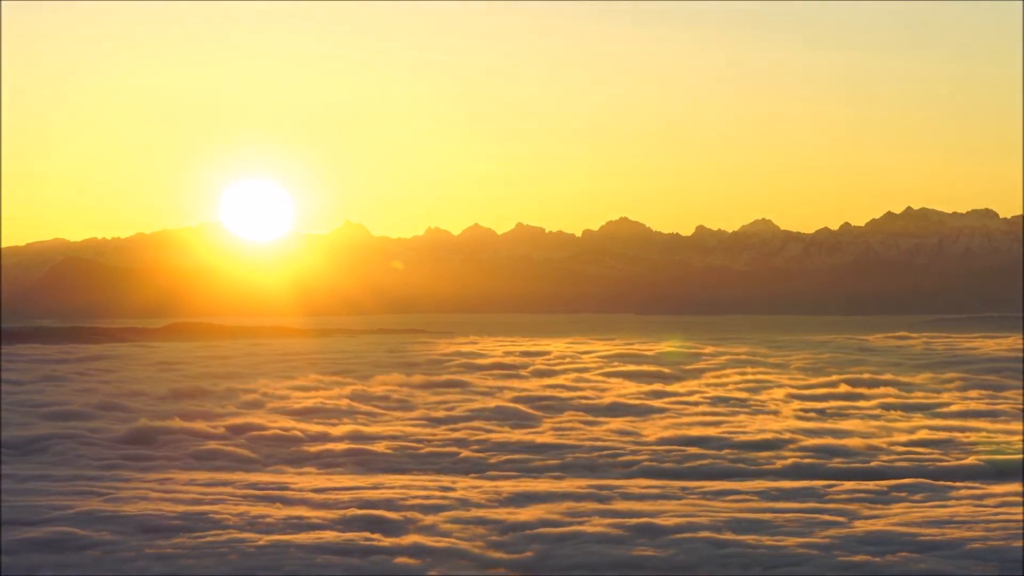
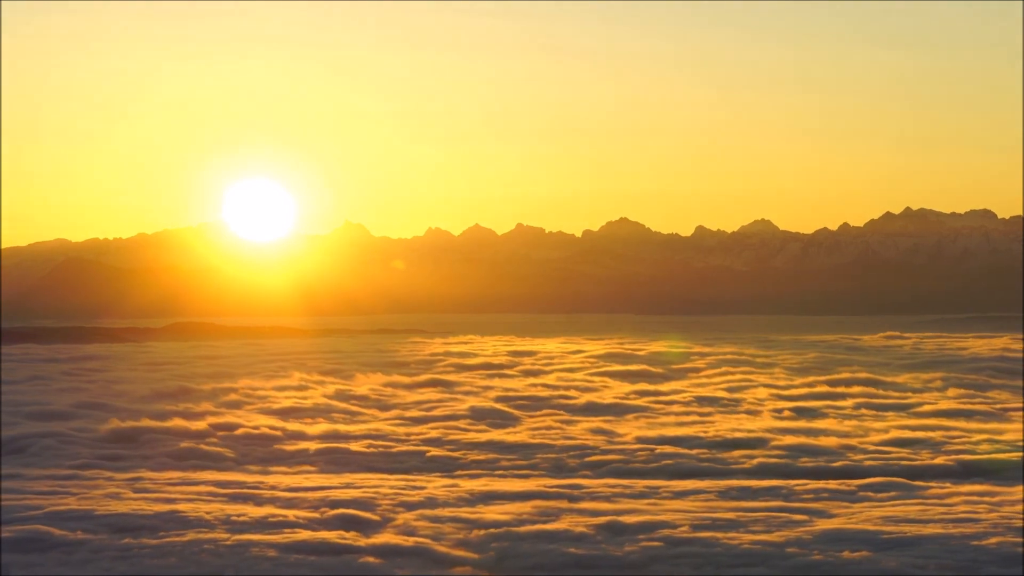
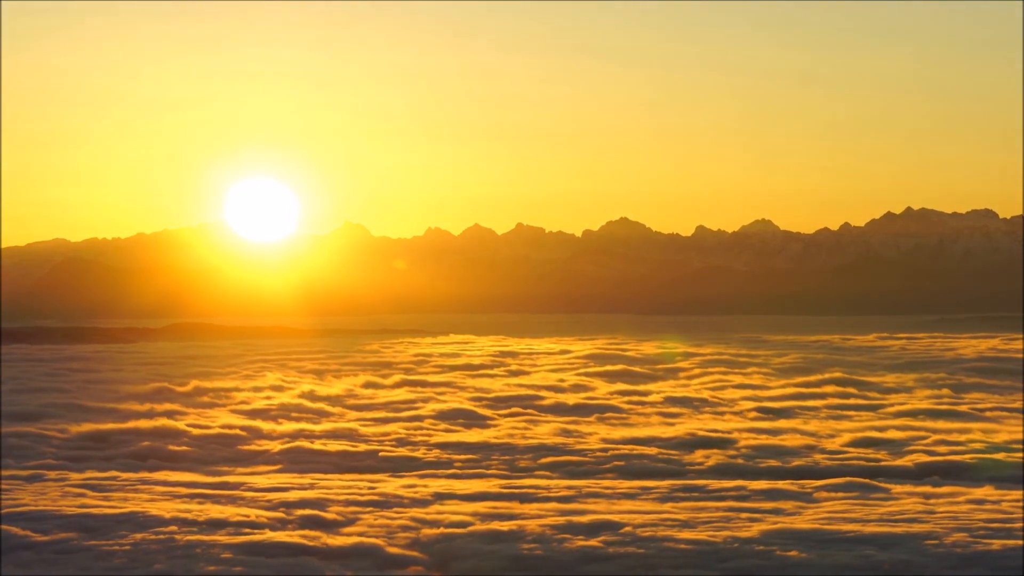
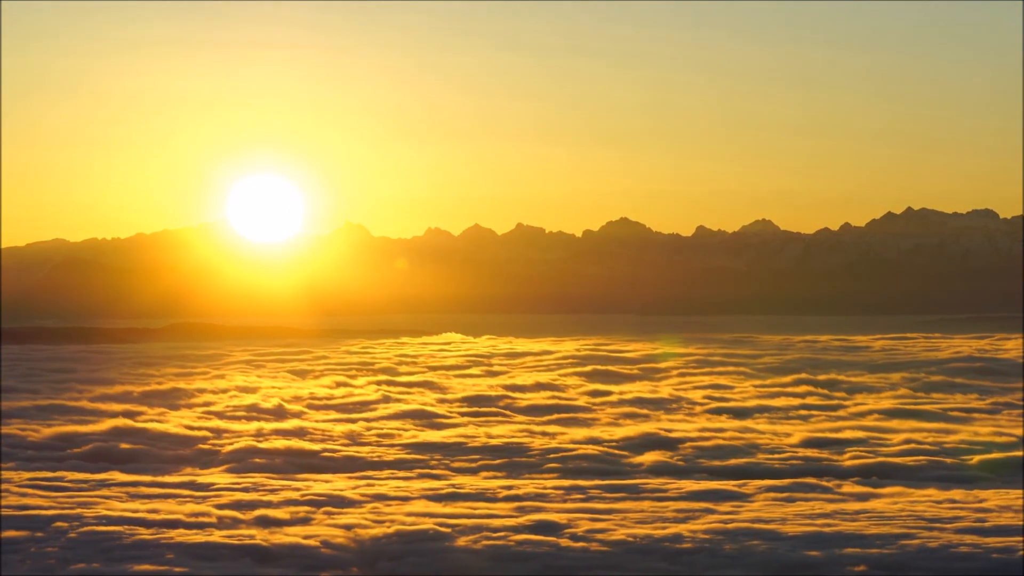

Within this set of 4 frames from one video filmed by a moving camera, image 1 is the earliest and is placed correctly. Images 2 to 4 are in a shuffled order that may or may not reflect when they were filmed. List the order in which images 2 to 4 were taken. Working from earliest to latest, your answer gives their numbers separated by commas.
2, 3, 4
